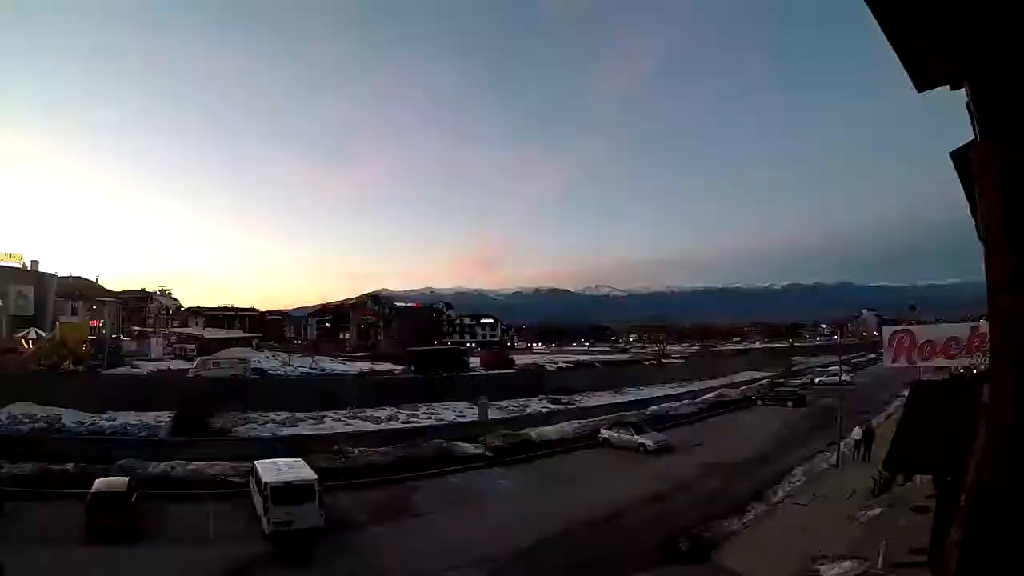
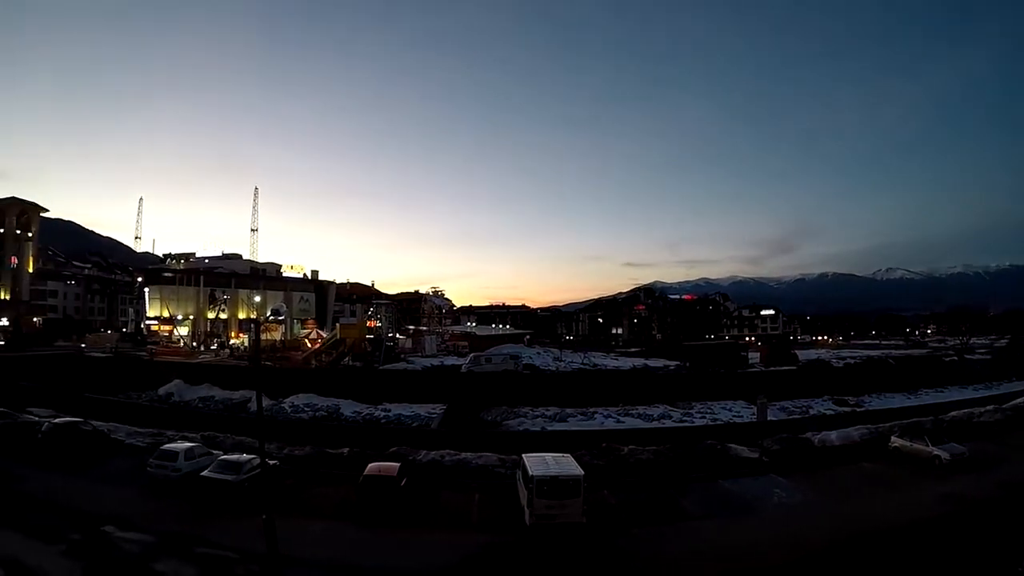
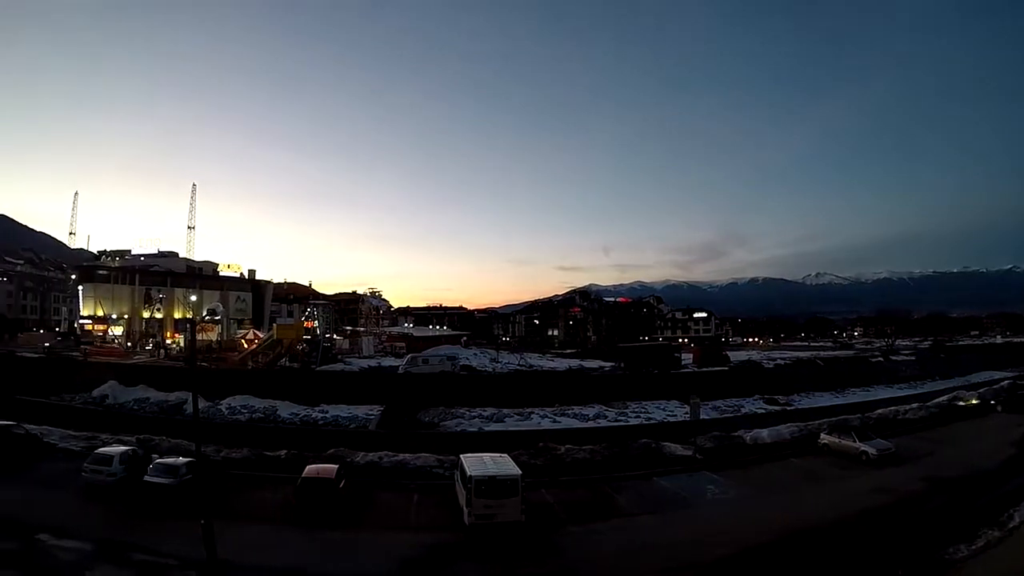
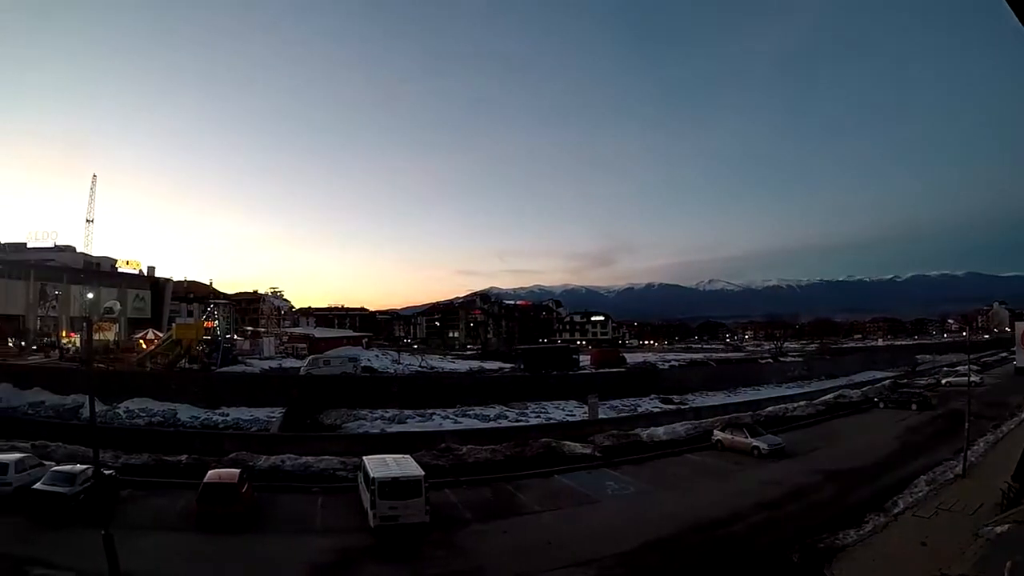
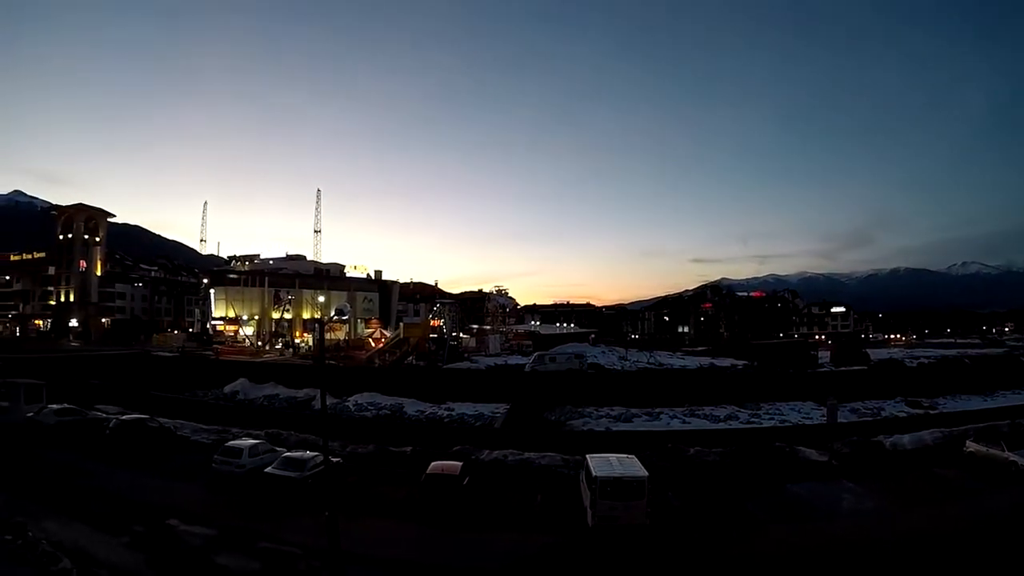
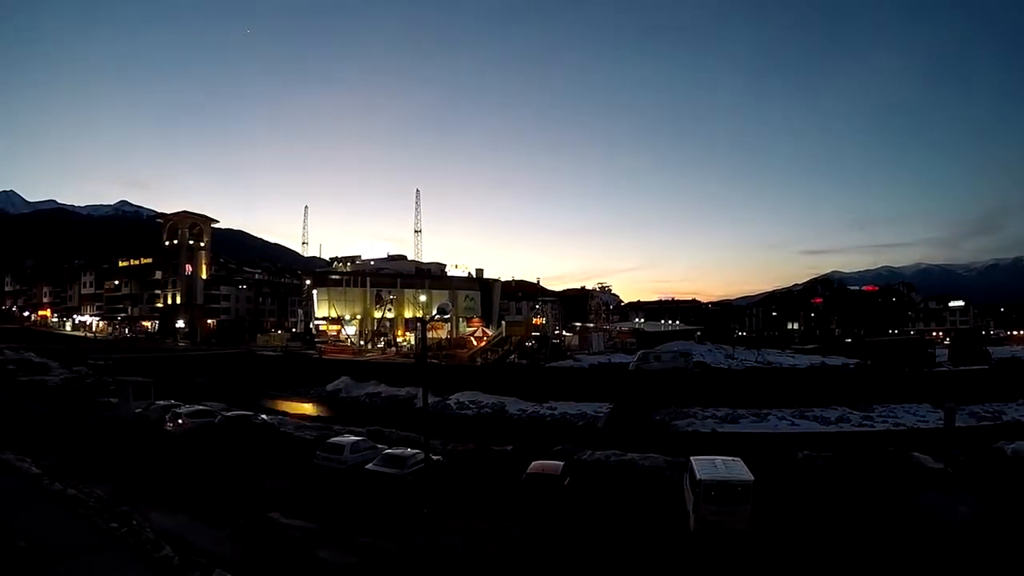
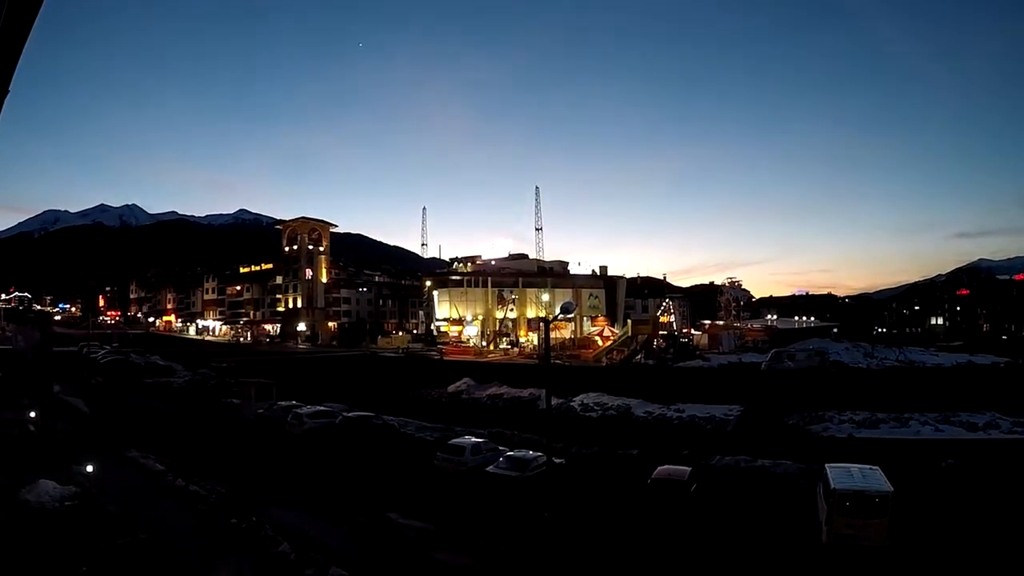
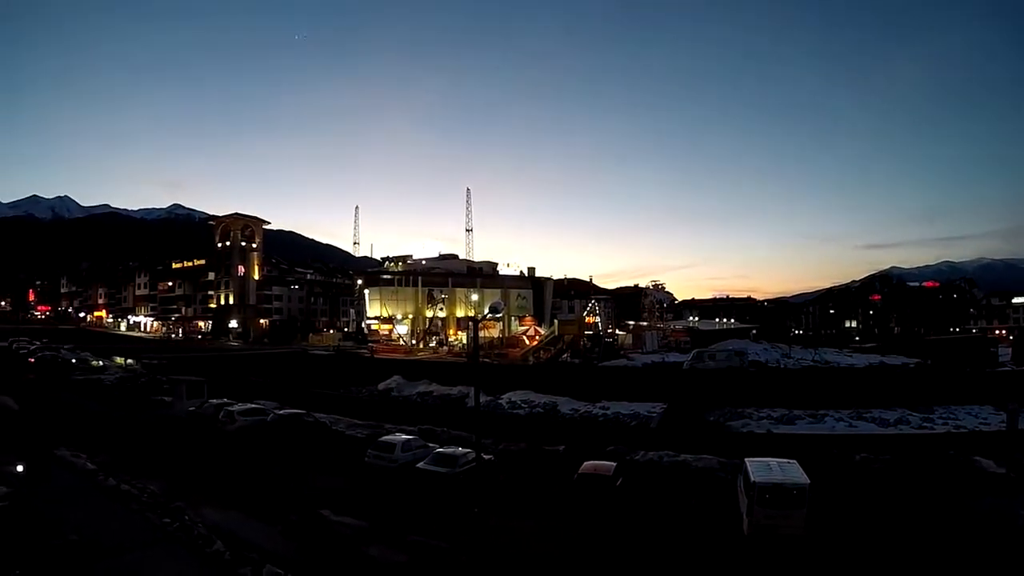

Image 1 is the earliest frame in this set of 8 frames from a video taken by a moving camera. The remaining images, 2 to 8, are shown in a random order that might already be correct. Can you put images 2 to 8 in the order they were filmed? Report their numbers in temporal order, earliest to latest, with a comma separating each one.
4, 3, 2, 5, 6, 8, 7
